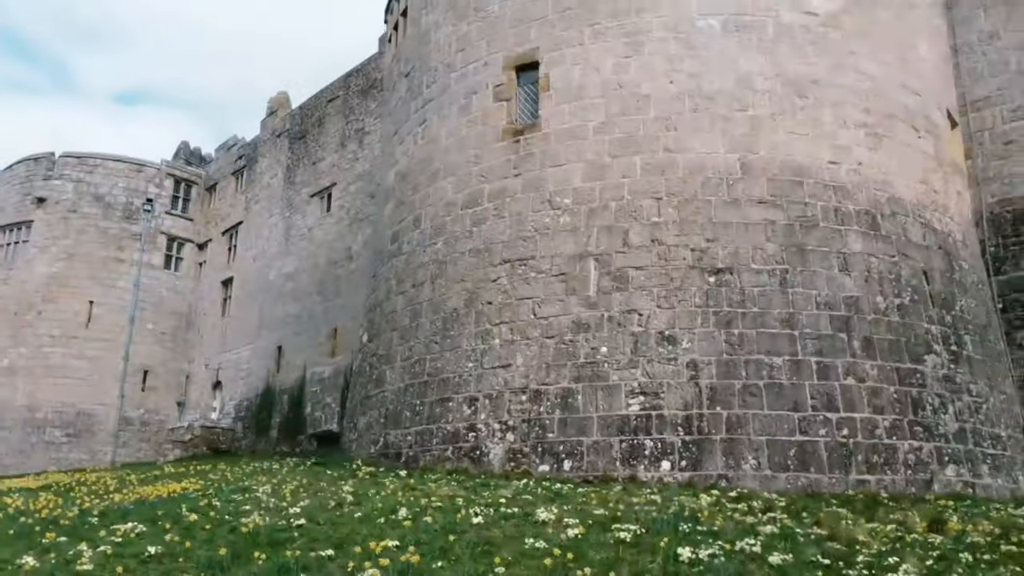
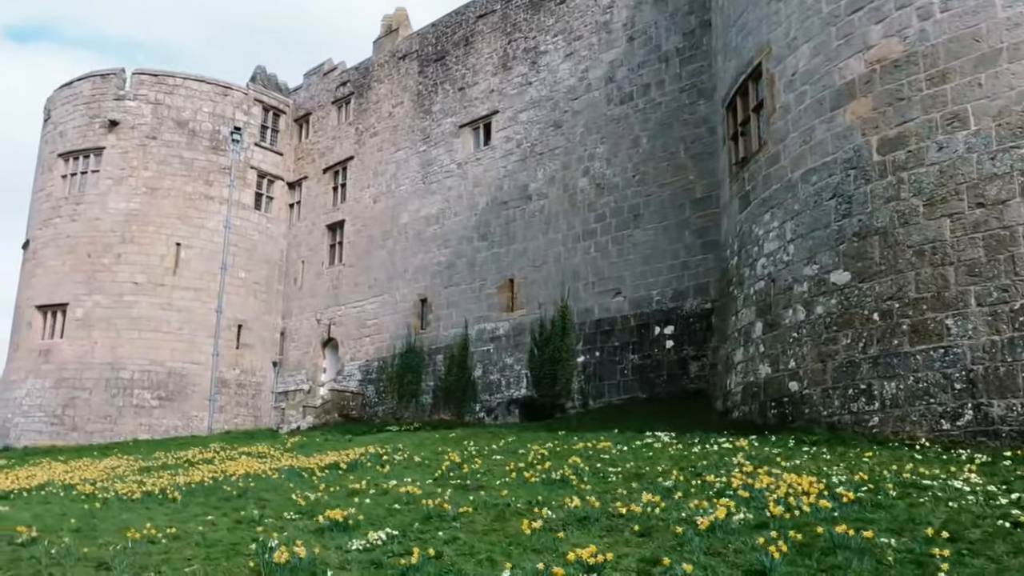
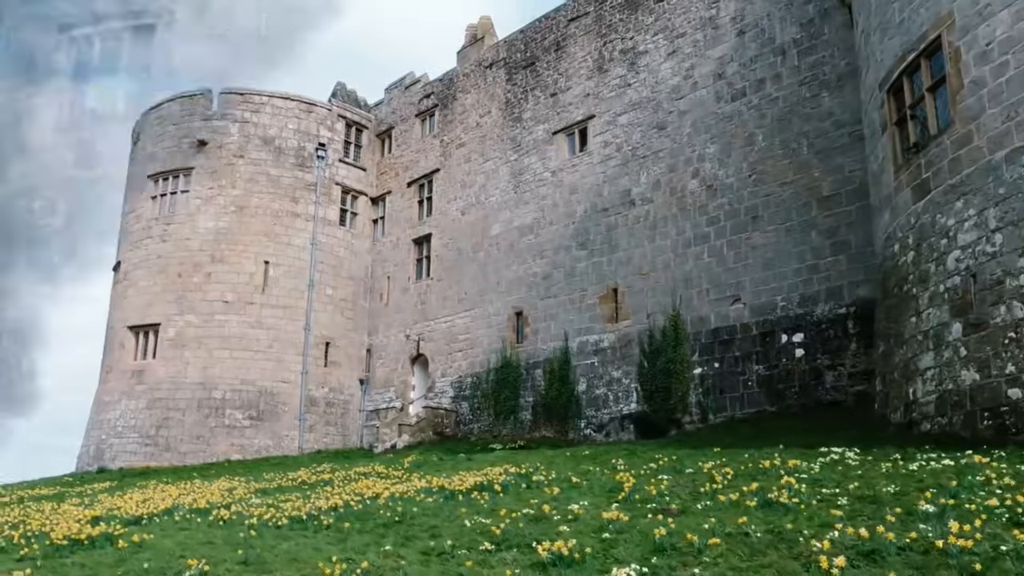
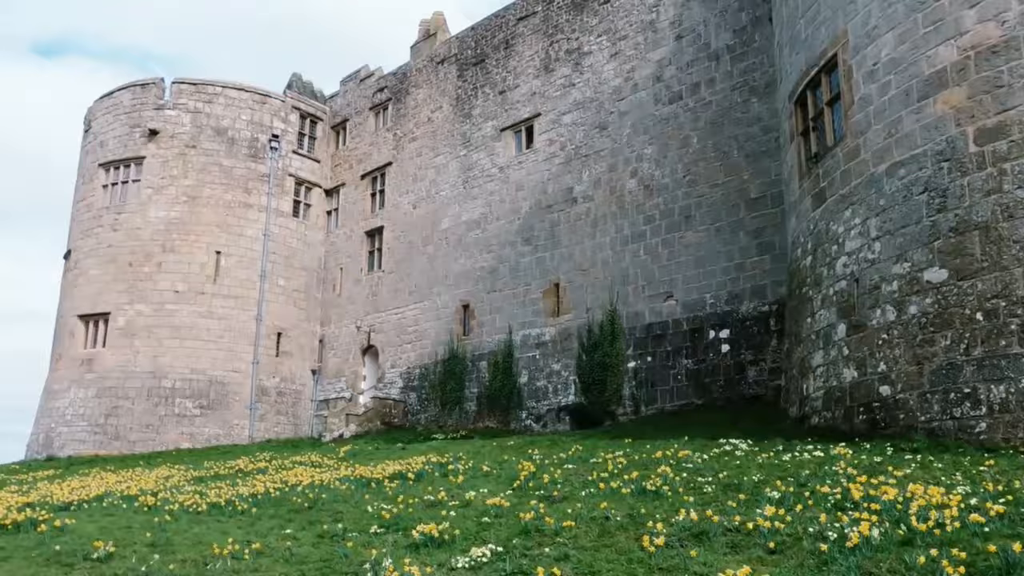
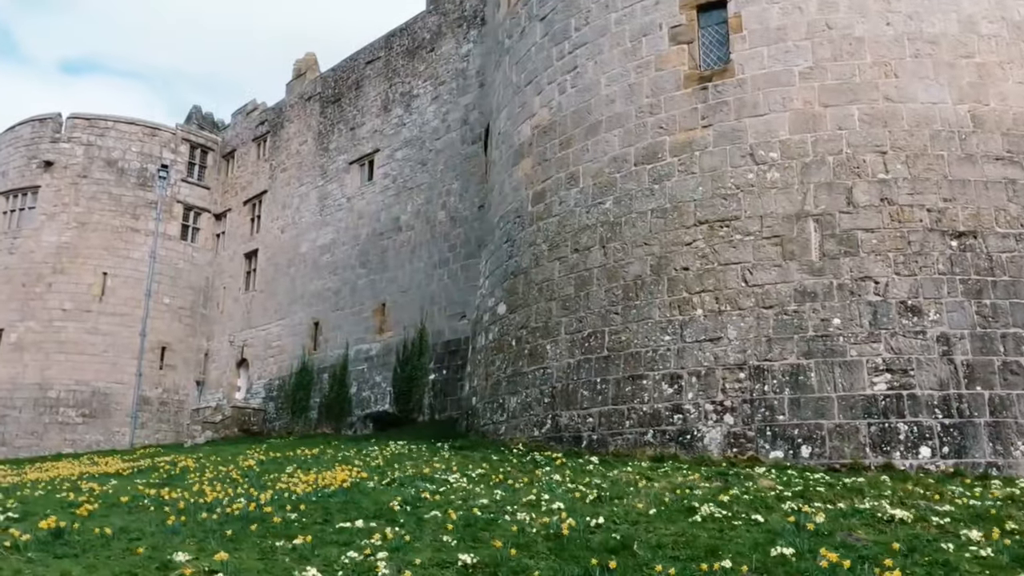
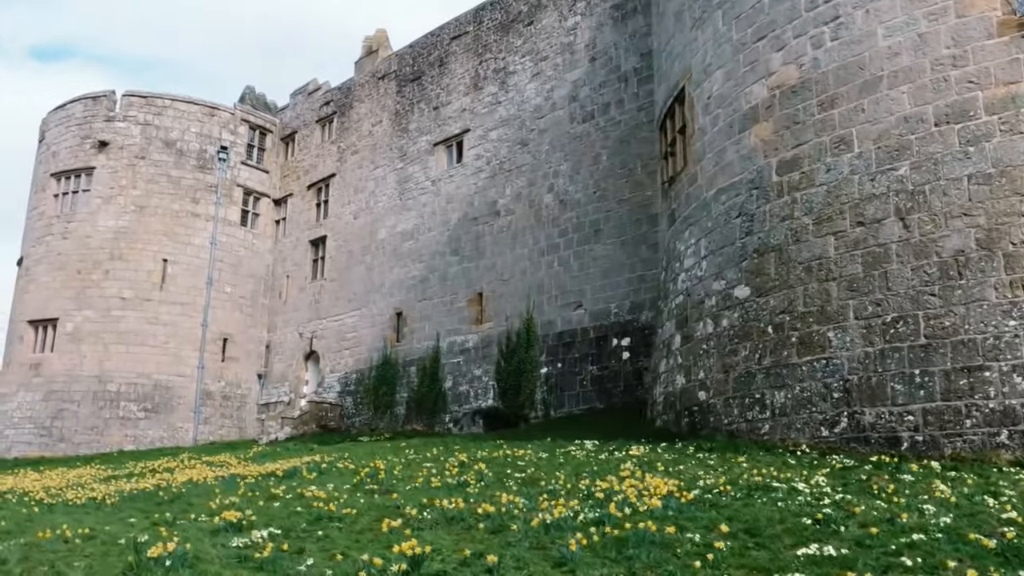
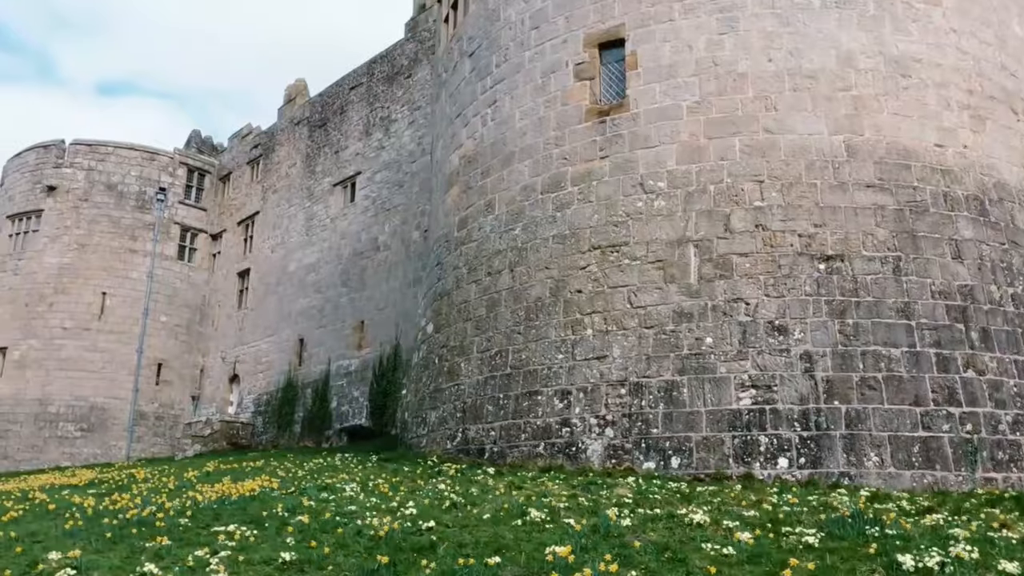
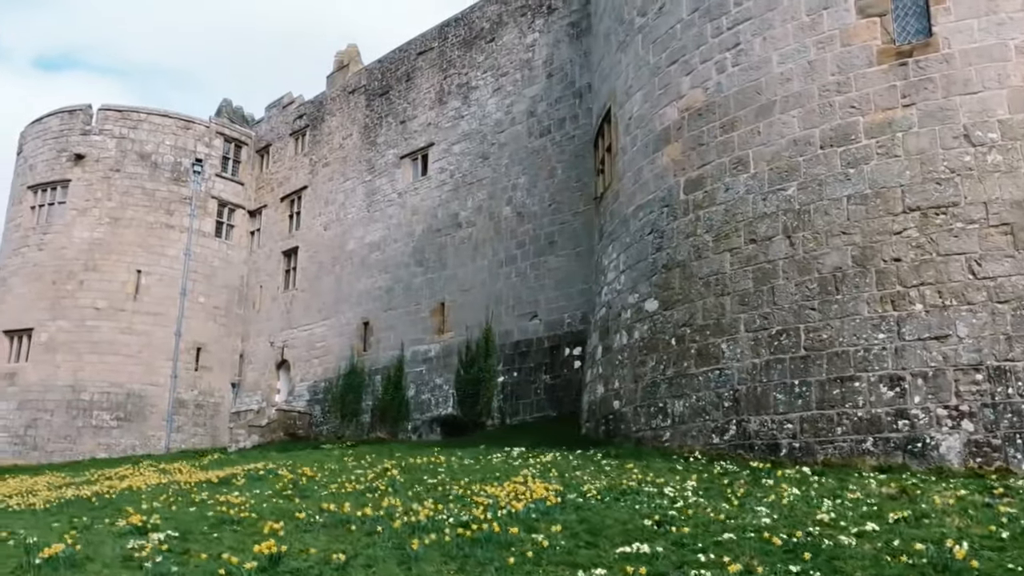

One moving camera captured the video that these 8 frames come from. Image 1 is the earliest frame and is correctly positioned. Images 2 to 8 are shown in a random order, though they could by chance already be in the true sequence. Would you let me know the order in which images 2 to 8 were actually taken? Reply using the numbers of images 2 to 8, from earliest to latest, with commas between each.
7, 5, 8, 6, 2, 4, 3
